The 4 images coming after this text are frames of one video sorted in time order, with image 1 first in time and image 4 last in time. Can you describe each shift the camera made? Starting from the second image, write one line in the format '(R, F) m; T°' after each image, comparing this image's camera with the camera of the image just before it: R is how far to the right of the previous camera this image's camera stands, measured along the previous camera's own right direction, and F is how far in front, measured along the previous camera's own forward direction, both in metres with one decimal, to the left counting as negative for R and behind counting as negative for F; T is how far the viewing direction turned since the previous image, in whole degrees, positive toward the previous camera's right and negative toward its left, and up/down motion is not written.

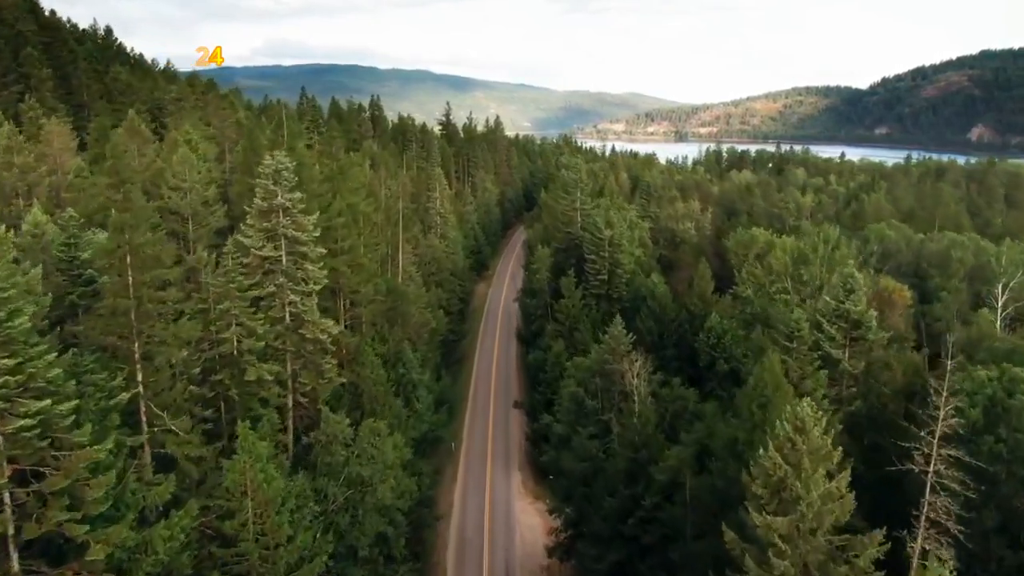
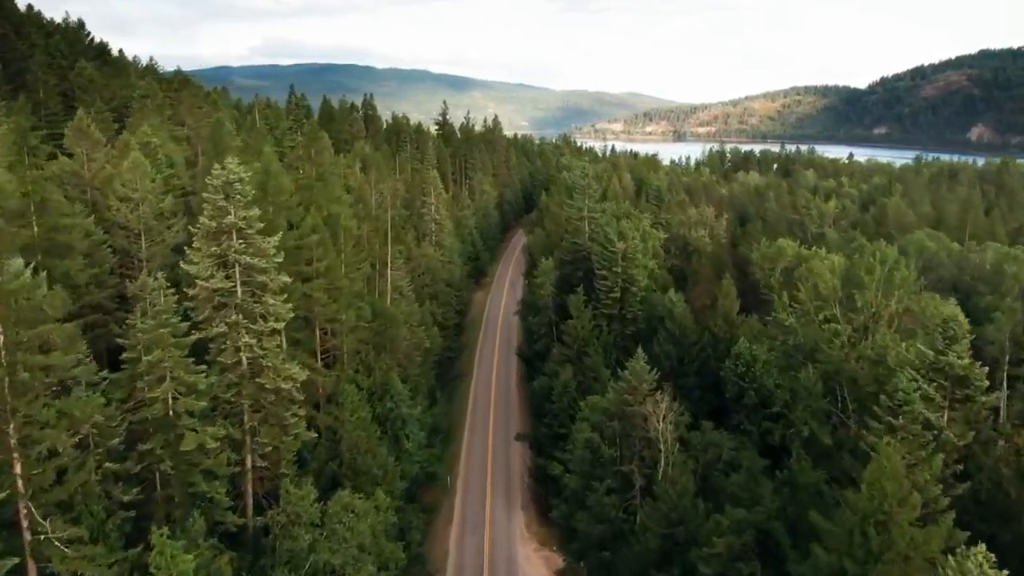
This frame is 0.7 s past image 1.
(-0.3, +6.2) m; 0°
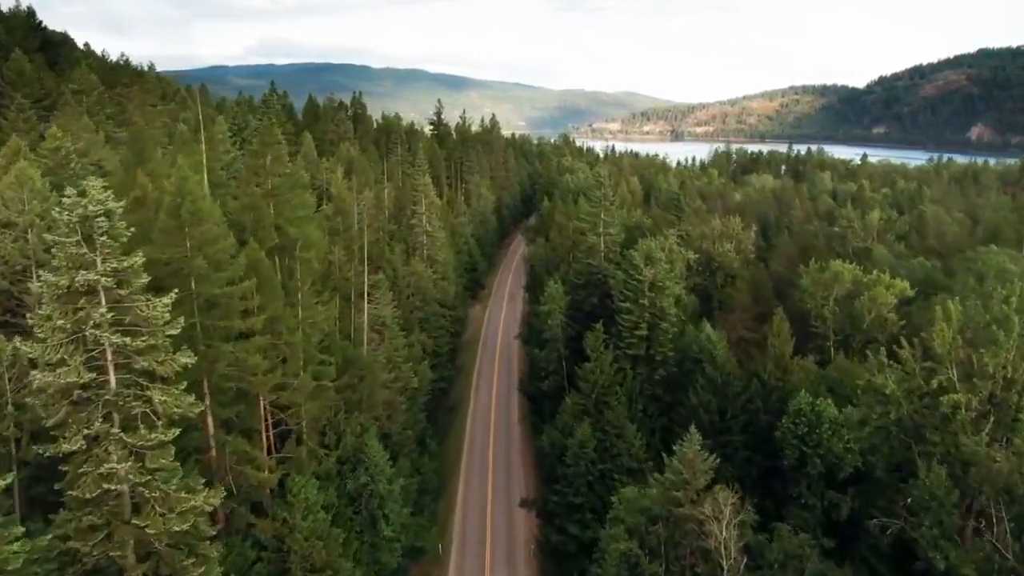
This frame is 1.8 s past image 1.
(-0.4, +9.5) m; 0°
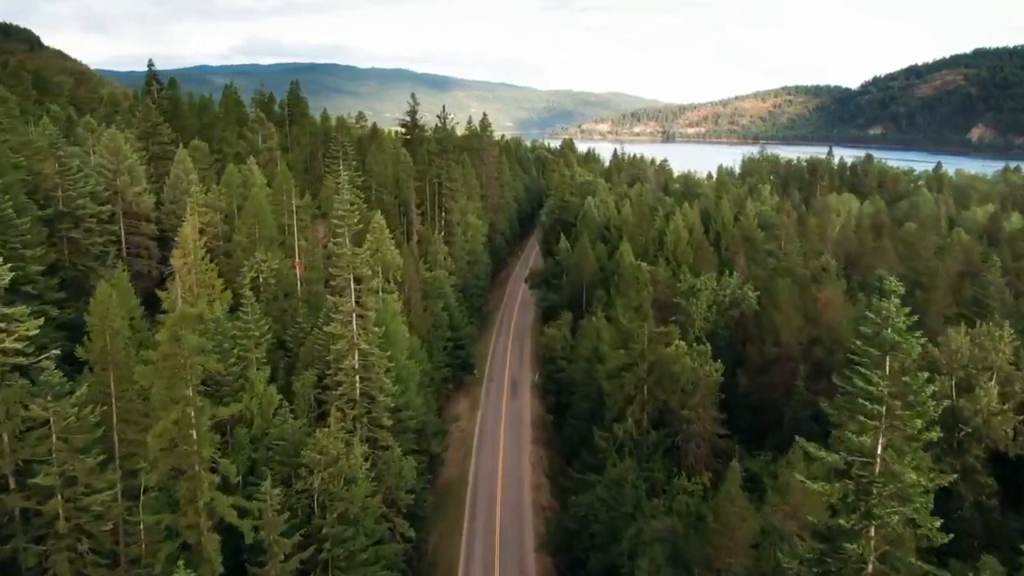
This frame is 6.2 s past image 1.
(-1.6, +38.8) m; +1°
